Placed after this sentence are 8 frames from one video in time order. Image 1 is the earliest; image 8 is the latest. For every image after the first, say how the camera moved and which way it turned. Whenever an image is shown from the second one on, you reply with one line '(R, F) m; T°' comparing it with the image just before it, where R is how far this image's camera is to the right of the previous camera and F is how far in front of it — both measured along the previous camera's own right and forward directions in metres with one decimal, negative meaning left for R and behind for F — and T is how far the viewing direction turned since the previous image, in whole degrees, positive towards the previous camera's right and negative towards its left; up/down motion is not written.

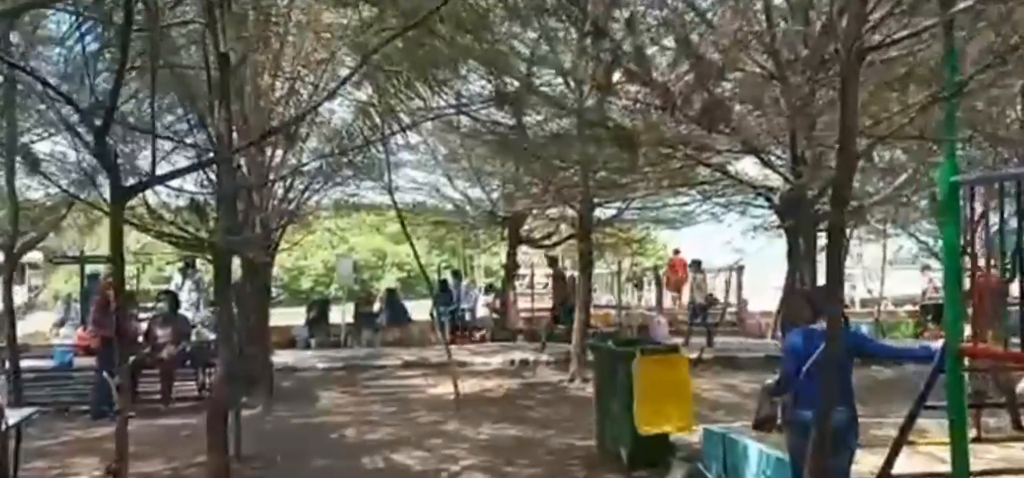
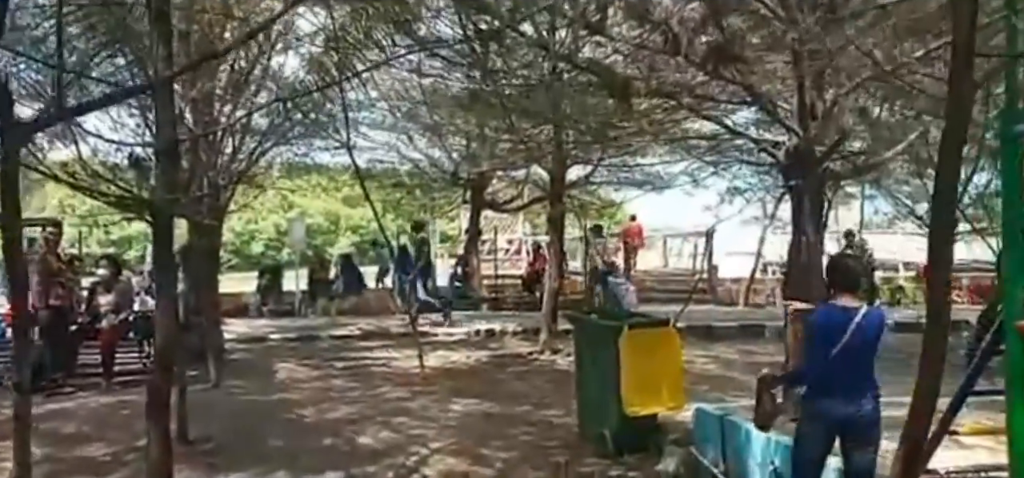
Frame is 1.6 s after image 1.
(-0.2, +0.8) m; +3°
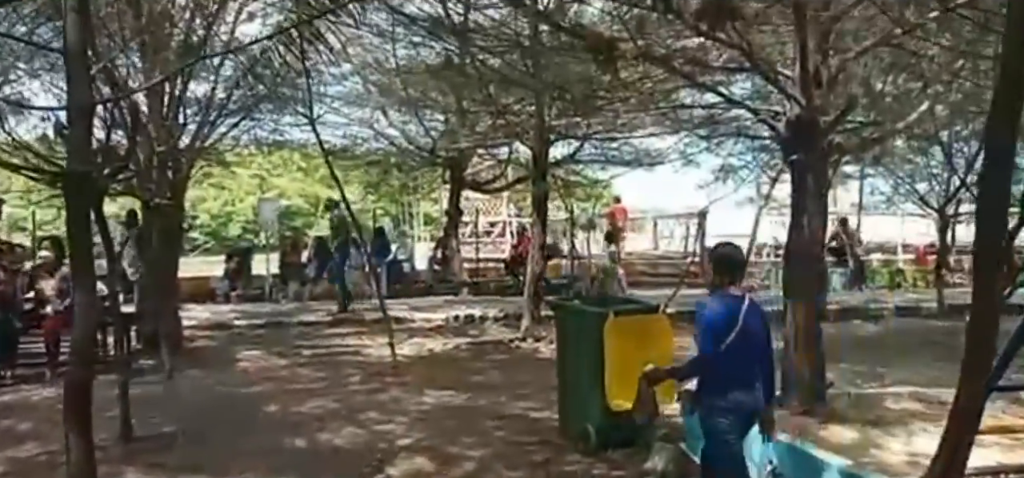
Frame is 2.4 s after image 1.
(+0.1, +0.6) m; +1°
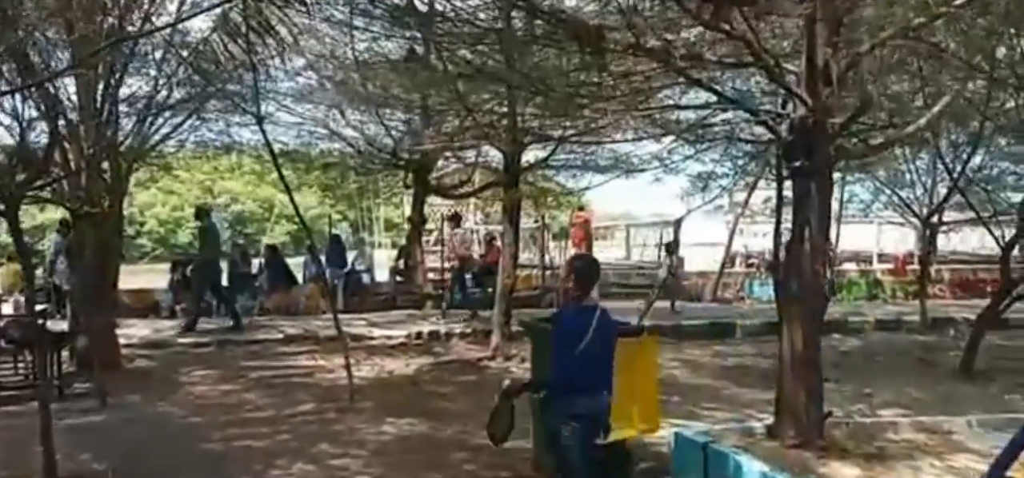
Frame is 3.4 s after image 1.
(-0.1, +0.7) m; +2°
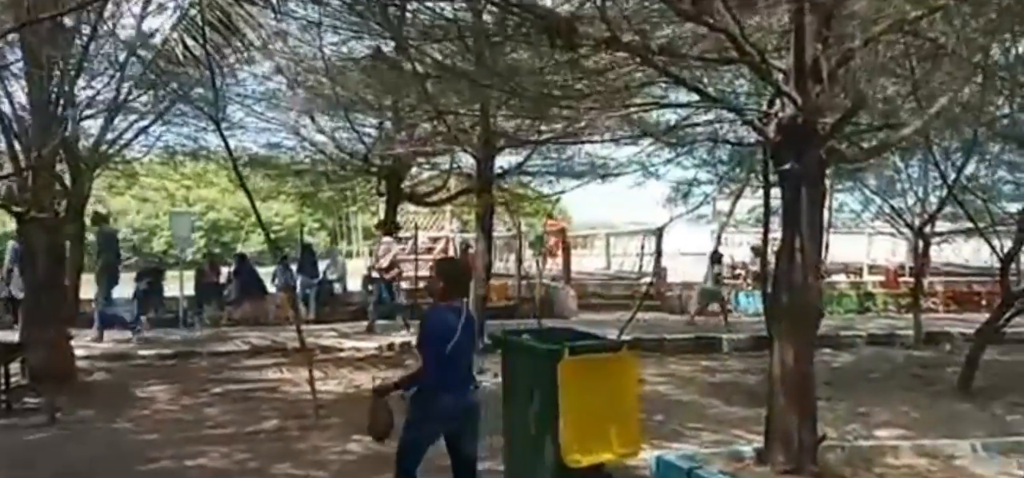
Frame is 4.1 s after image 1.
(+0.1, +0.4) m; +1°
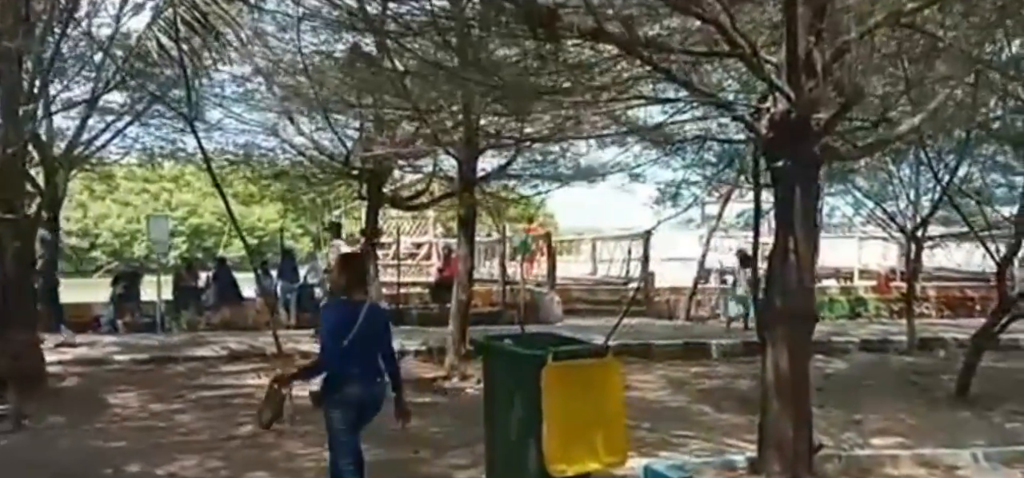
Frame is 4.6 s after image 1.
(0.0, +0.2) m; +1°
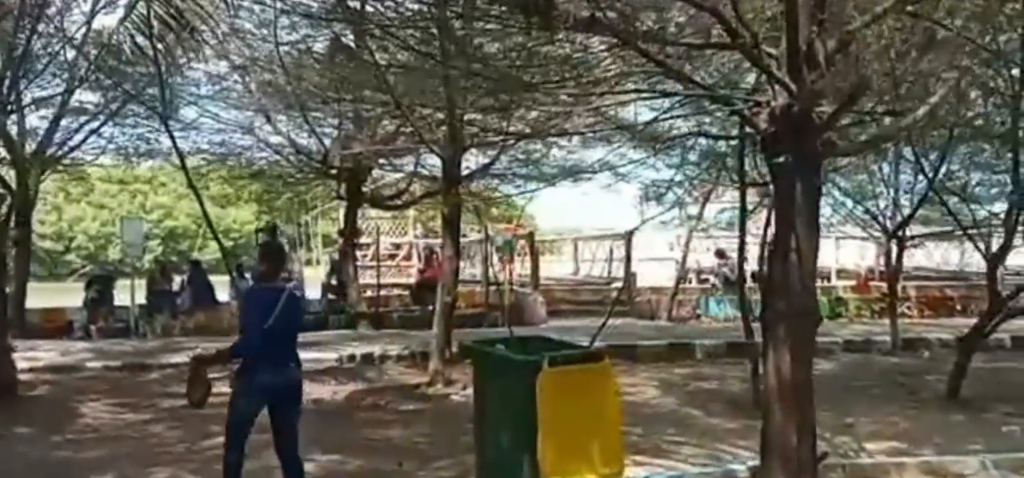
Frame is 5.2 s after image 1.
(-0.1, +0.2) m; +1°
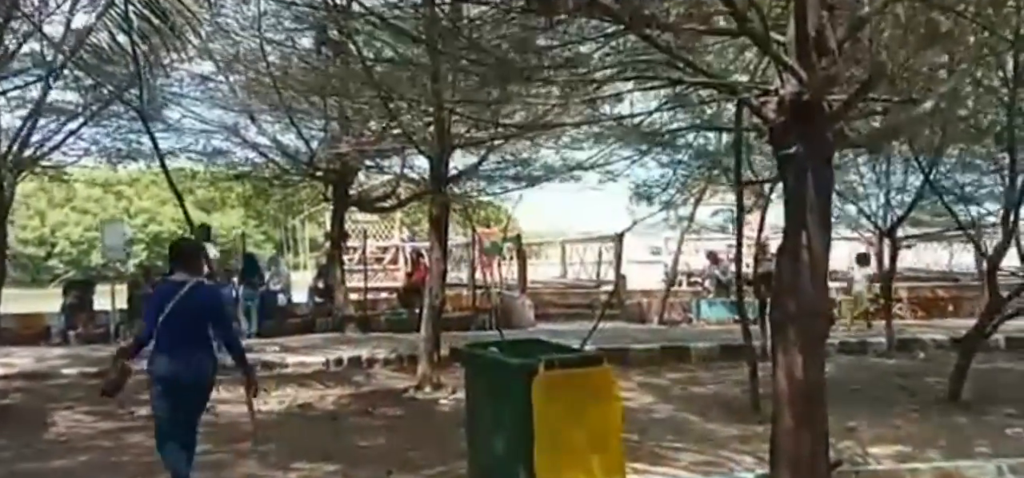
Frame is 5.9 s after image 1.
(0.0, +0.2) m; +1°
